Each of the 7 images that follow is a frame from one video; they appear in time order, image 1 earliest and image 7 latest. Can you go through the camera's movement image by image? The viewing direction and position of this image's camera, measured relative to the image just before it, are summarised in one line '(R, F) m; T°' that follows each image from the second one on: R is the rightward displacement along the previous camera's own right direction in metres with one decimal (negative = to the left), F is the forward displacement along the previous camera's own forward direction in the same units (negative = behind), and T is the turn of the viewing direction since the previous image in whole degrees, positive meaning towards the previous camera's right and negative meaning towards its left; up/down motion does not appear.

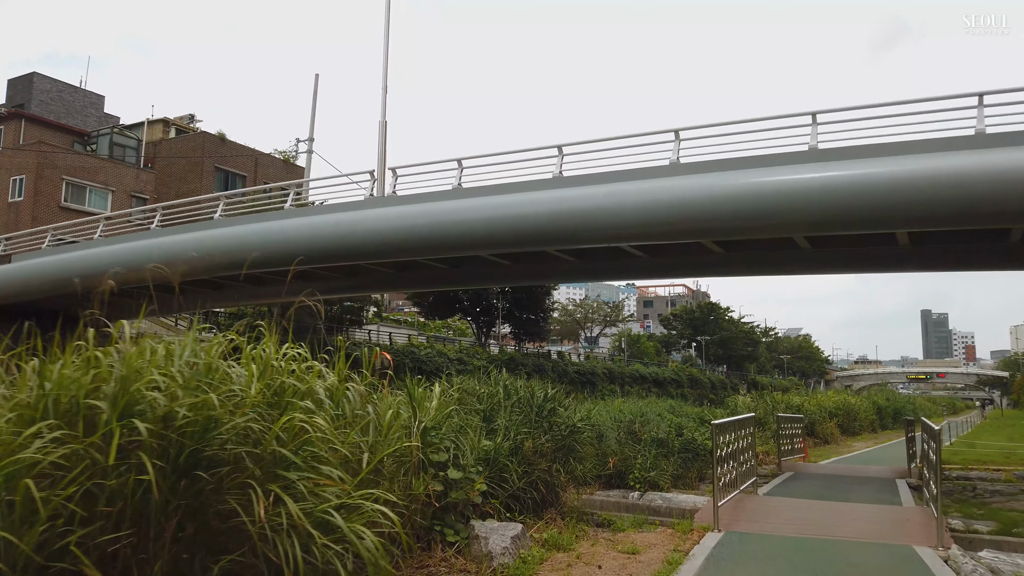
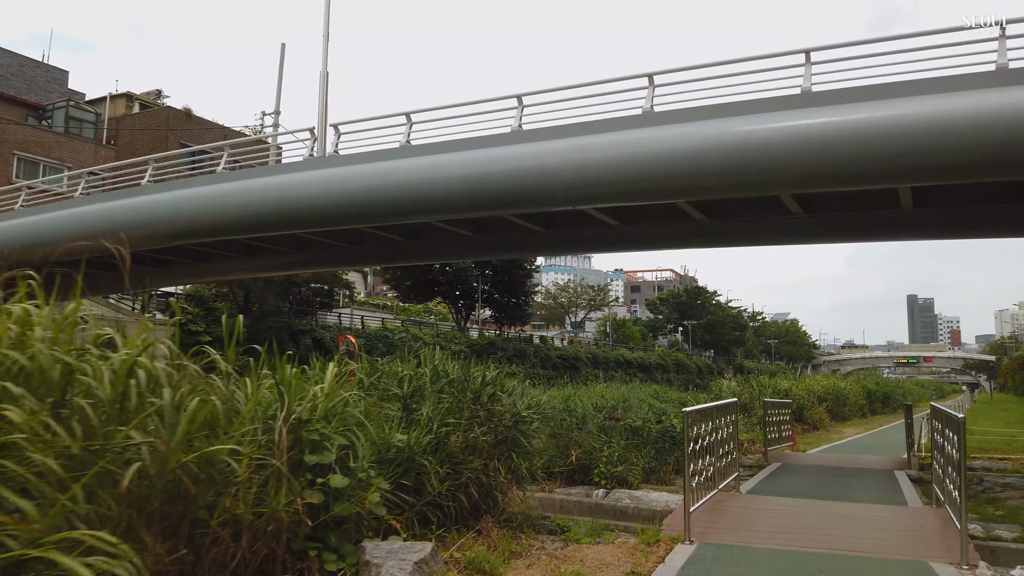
(+0.6, +1.6) m; +1°
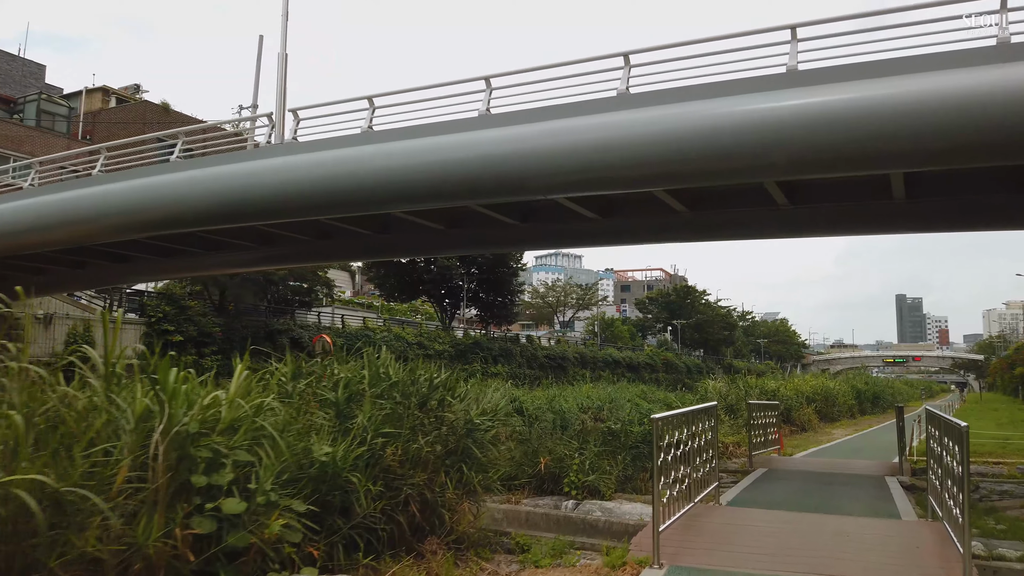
(+0.4, +0.8) m; +1°
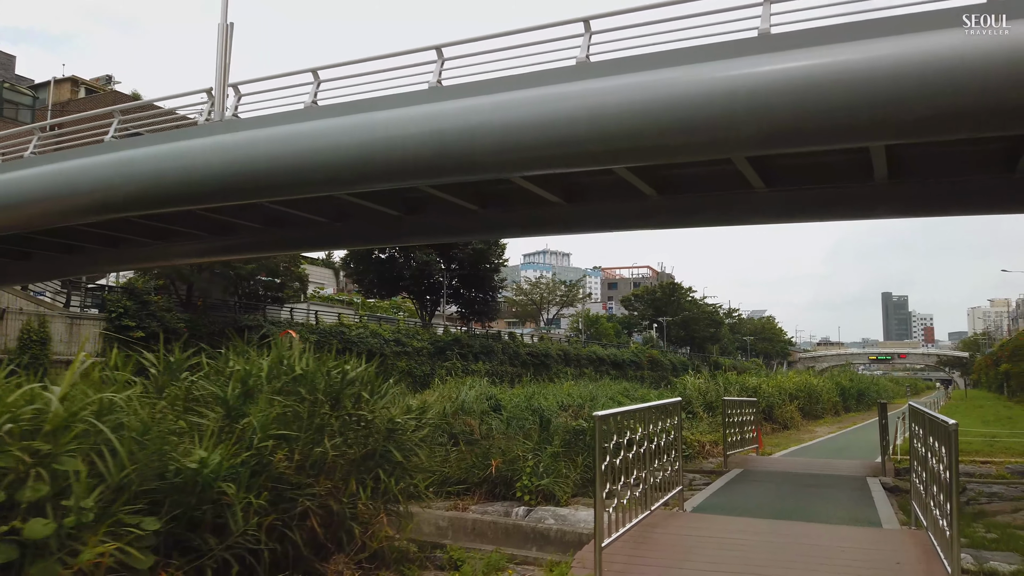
(+0.5, +0.9) m; +1°
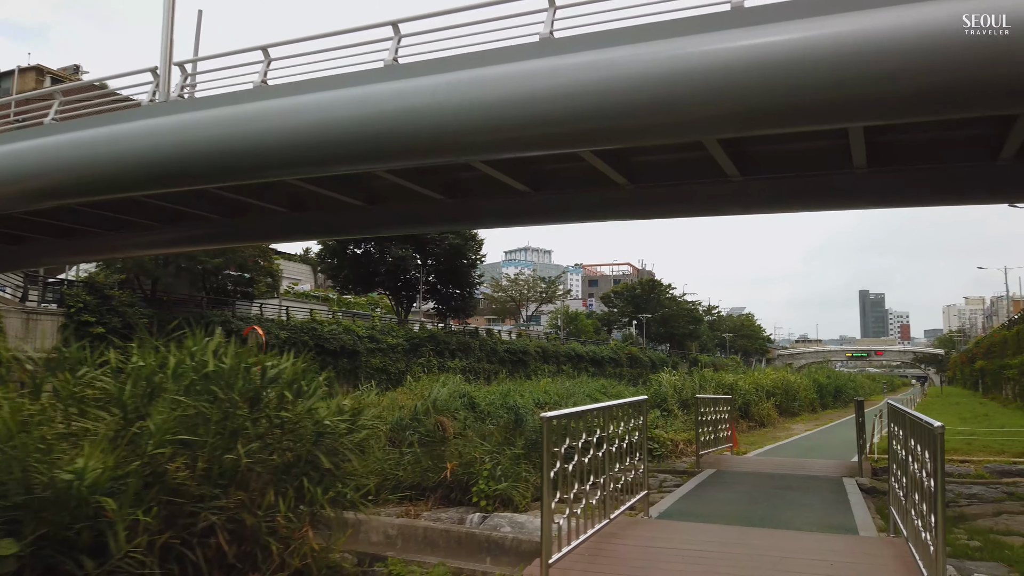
(+0.3, +0.6) m; +1°
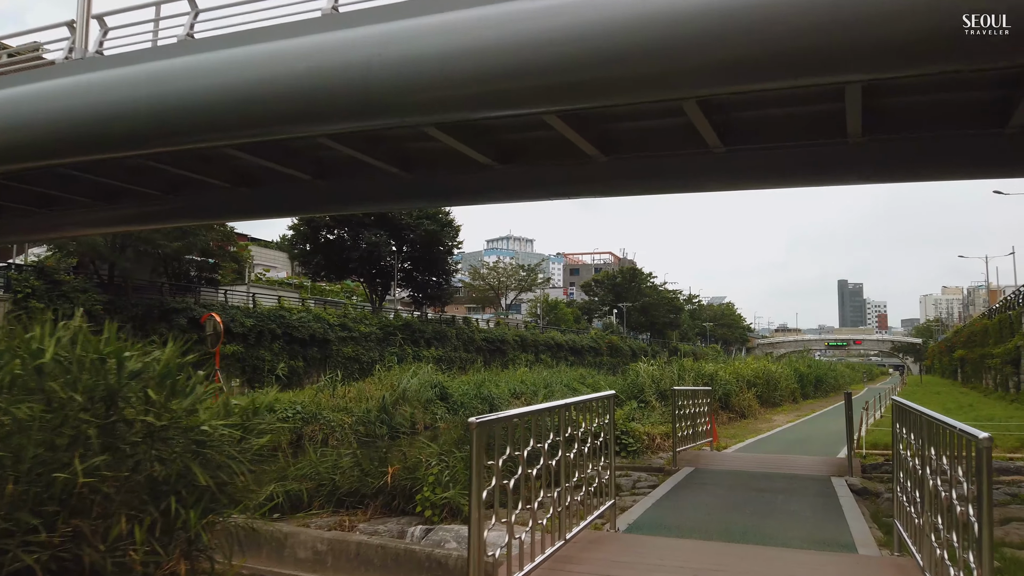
(+0.3, +1.1) m; +1°
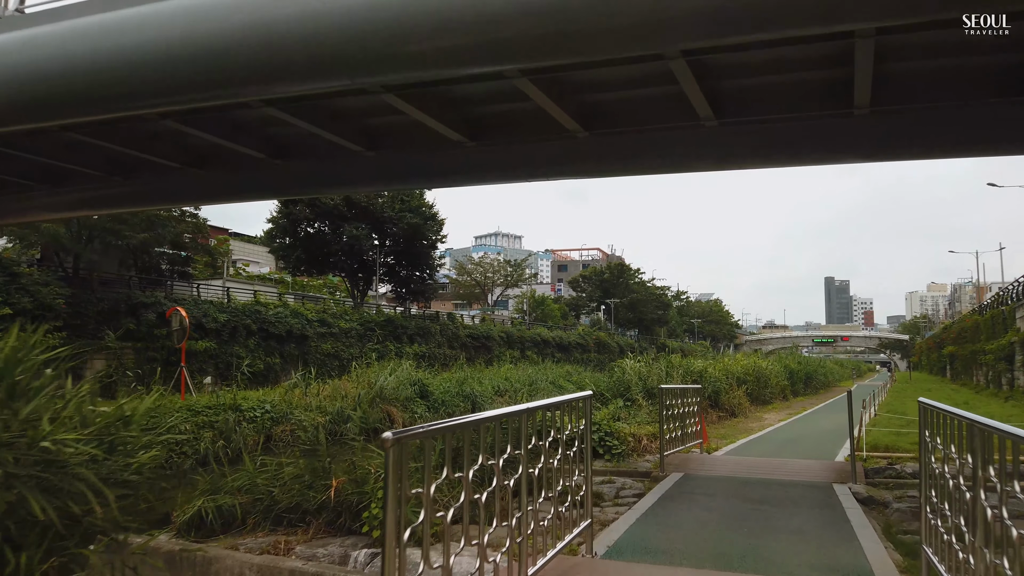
(+0.2, +1.0) m; +1°
